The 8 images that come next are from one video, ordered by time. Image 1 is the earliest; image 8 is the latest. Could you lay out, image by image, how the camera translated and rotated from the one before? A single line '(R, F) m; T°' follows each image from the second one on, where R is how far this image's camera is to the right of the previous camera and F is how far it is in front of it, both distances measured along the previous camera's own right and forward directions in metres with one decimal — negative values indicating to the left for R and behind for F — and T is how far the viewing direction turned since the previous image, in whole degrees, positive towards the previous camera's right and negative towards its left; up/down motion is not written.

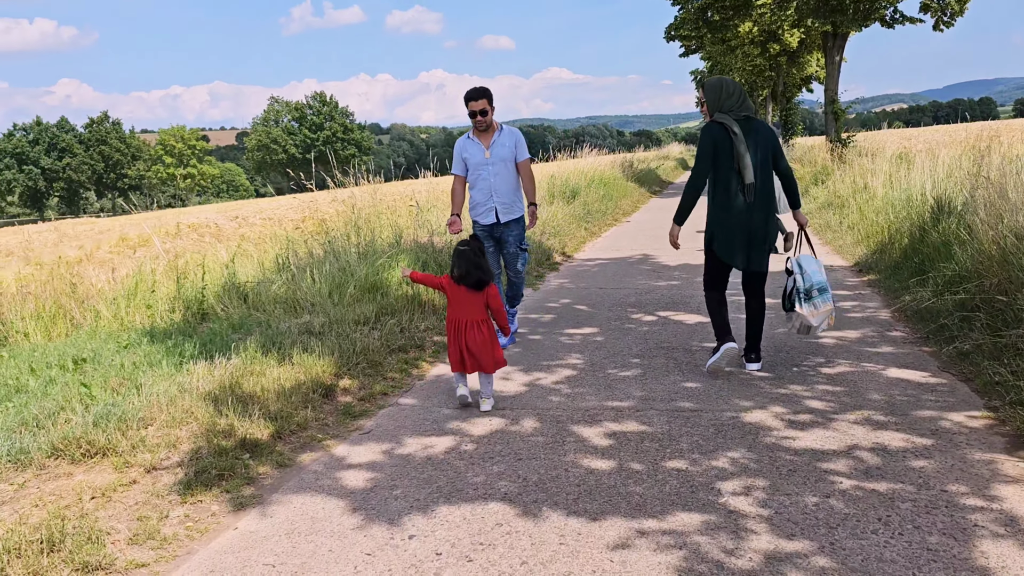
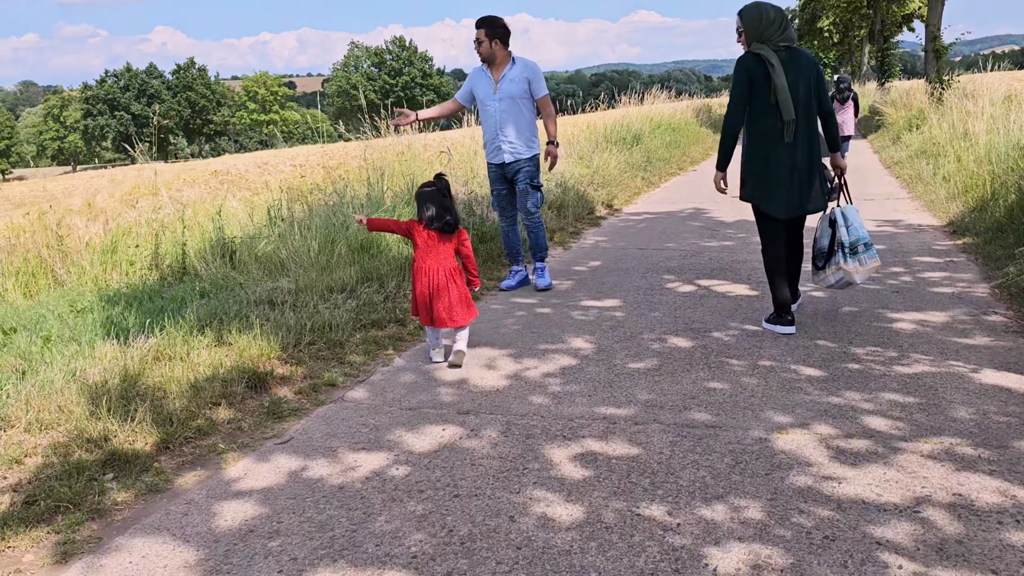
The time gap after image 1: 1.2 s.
(+0.5, +1.1) m; -5°
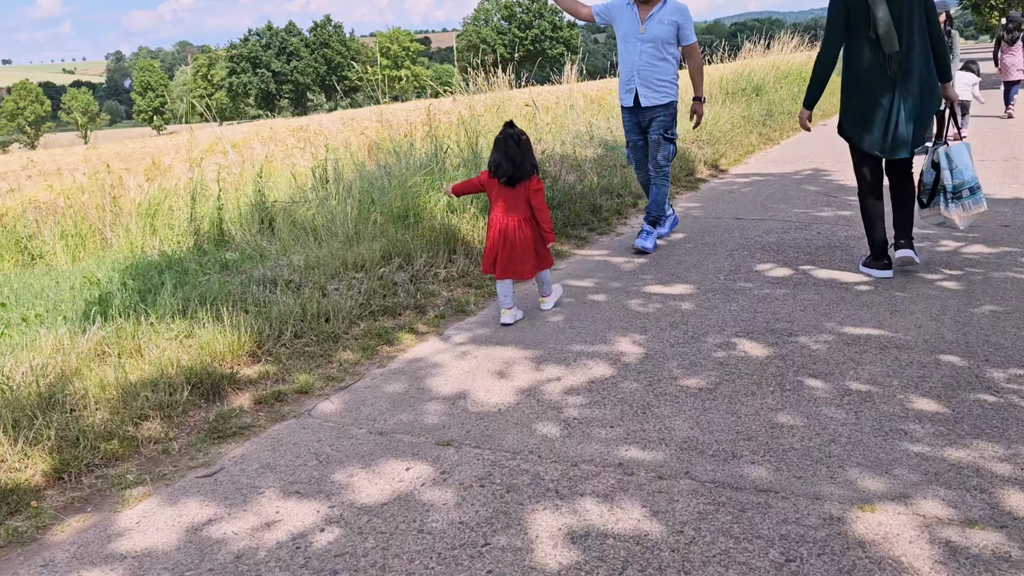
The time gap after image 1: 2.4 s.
(+0.4, +0.9) m; -8°
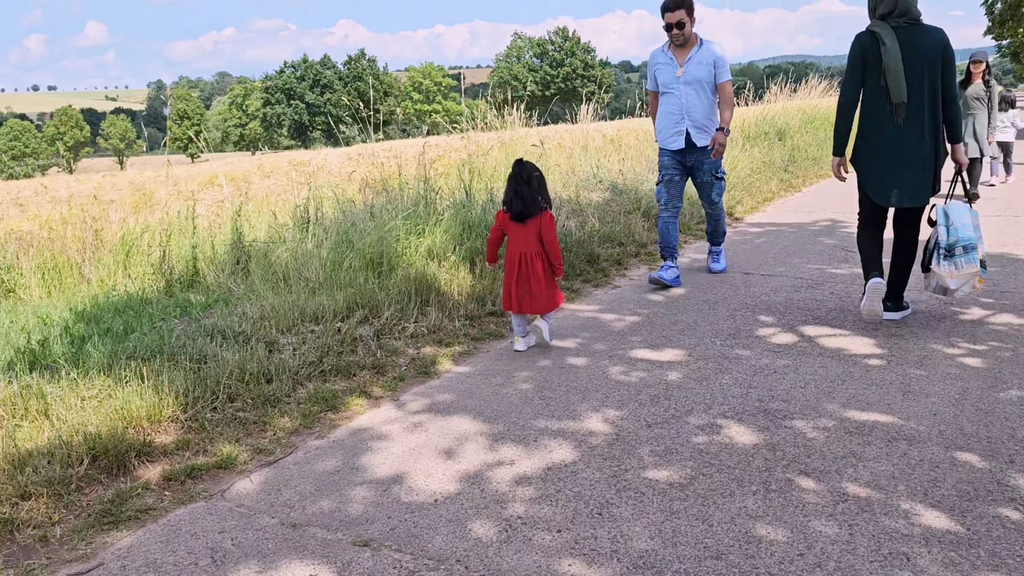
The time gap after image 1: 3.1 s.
(+0.2, +0.4) m; -2°
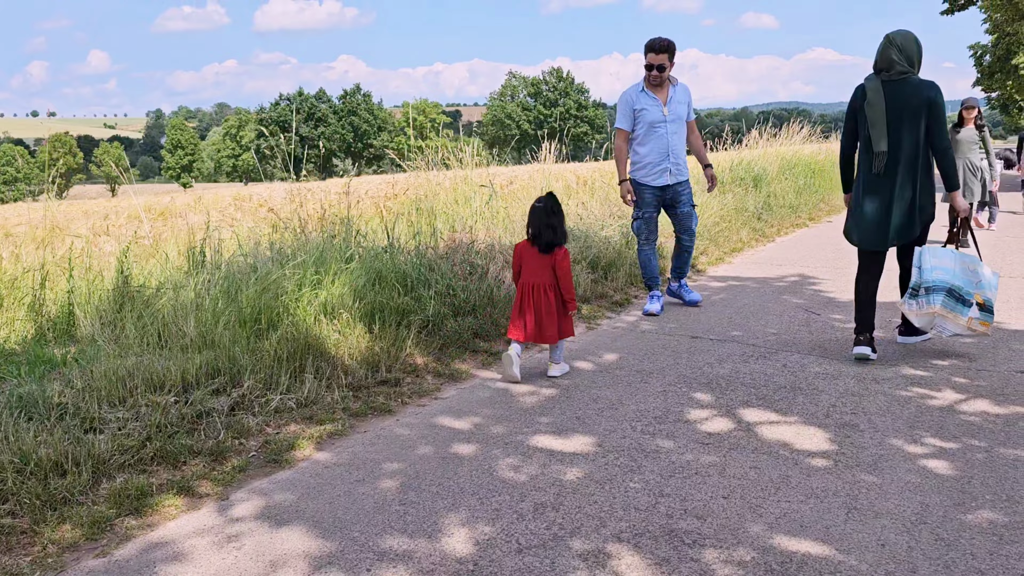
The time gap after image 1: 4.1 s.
(+0.4, +0.7) m; 0°
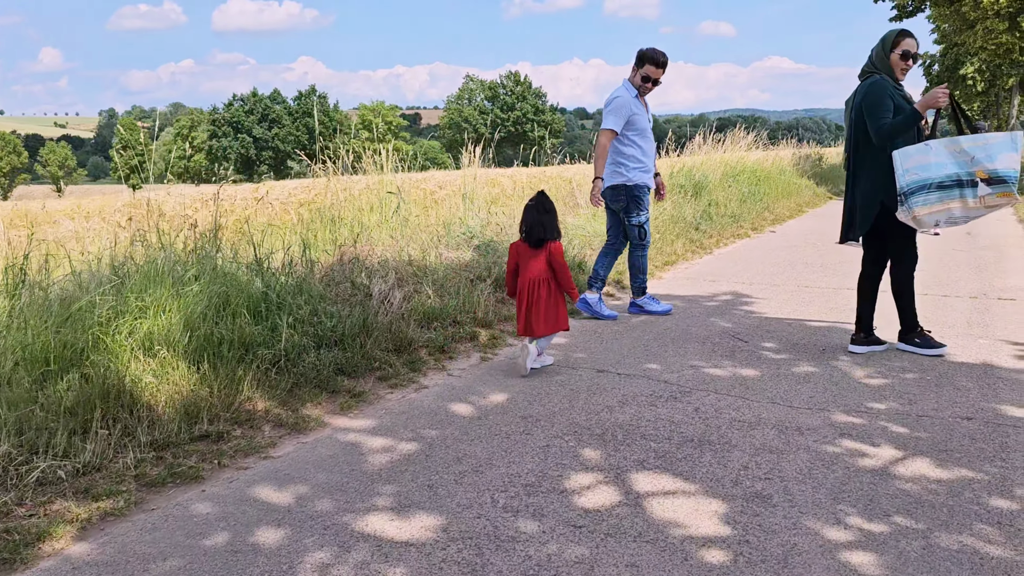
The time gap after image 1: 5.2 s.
(+0.4, +0.7) m; +3°
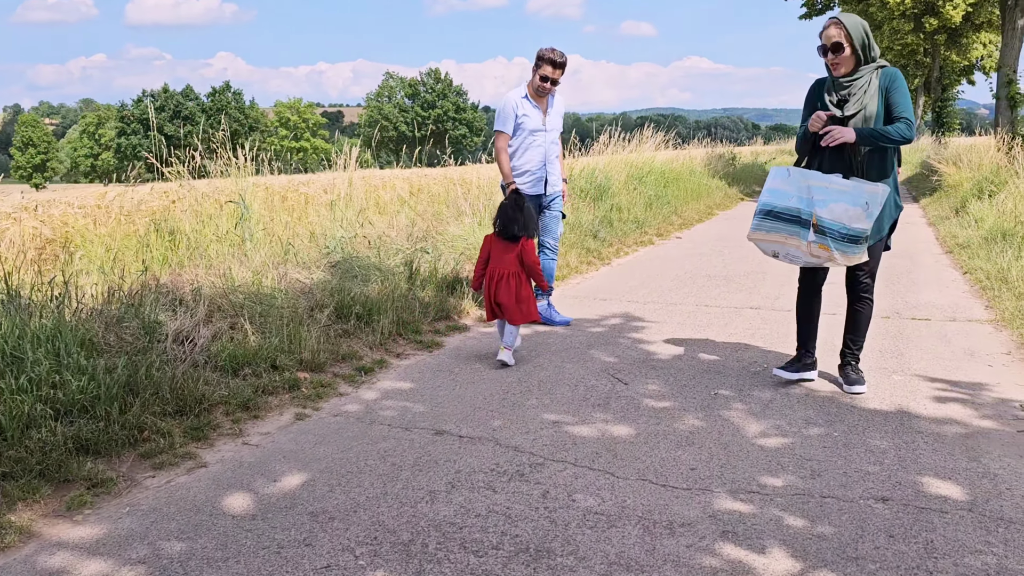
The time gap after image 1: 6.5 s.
(+0.5, +0.9) m; +5°
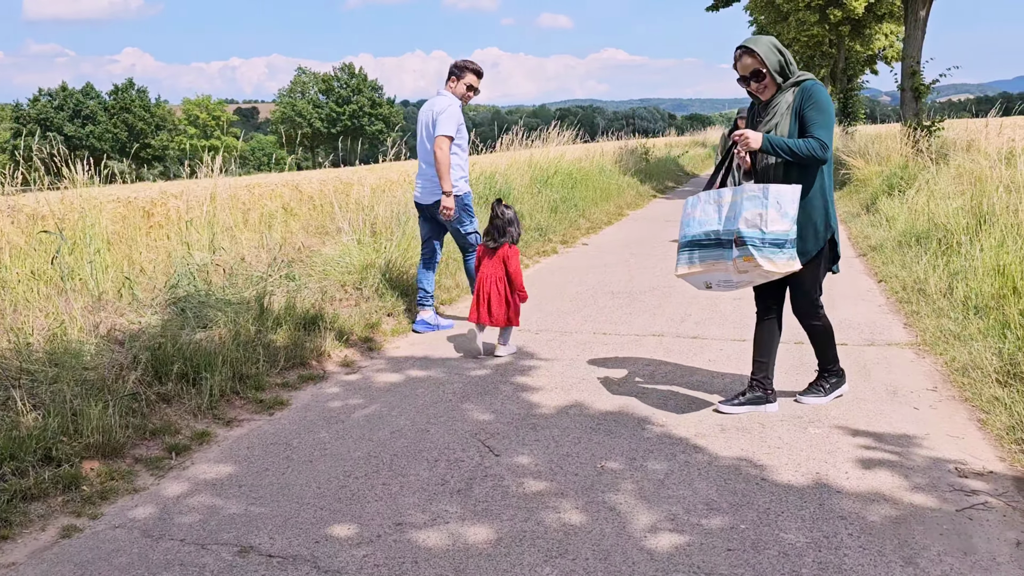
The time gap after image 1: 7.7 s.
(+0.3, +0.8) m; +5°
